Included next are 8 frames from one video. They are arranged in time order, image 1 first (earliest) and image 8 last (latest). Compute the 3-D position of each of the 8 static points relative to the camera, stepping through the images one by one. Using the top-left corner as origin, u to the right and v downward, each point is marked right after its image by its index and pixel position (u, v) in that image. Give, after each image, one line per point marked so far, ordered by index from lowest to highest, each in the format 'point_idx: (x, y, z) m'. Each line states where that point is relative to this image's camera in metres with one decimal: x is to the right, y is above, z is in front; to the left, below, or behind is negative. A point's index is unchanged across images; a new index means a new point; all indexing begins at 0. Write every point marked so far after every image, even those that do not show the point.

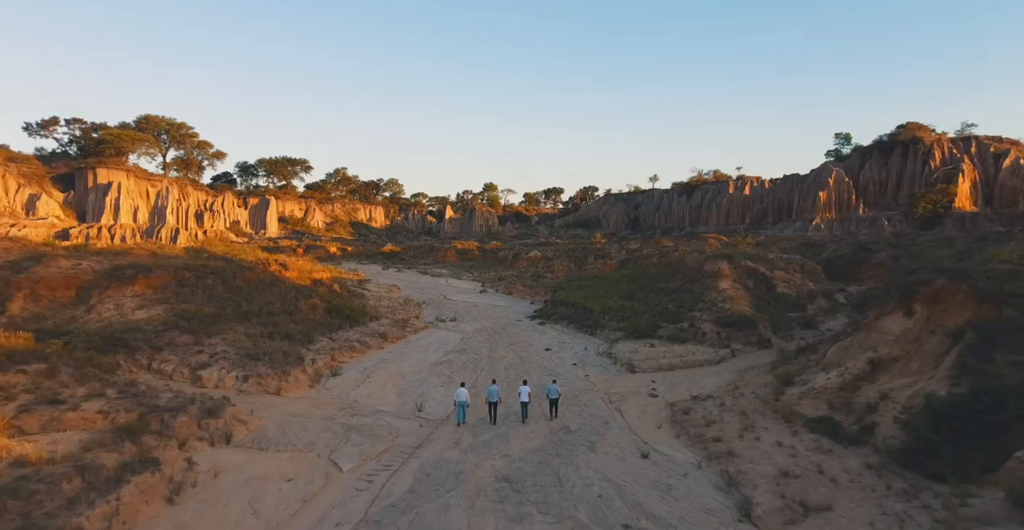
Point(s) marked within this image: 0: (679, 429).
0: (+4.8, -4.7, +15.5) m
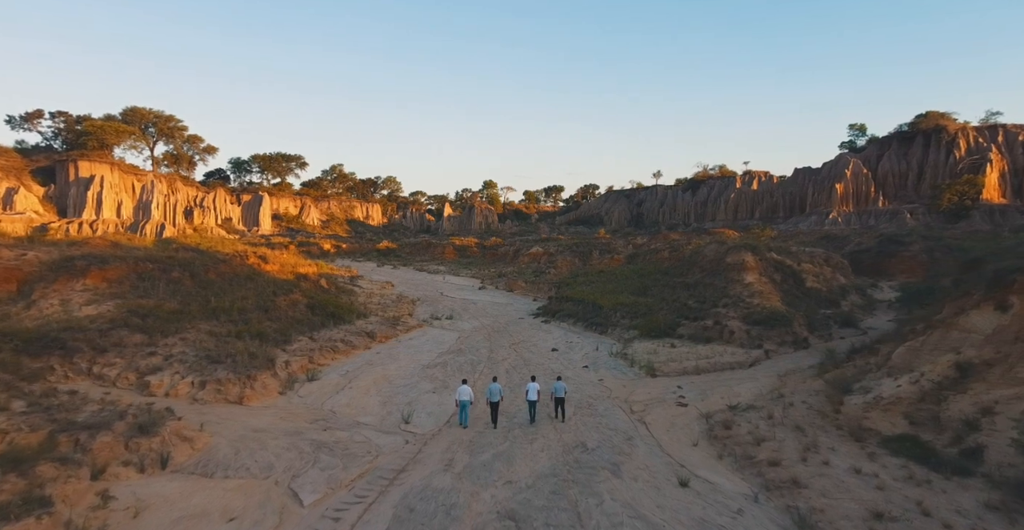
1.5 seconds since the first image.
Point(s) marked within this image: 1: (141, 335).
0: (+4.9, -4.3, +12.7) m
1: (-12.6, -2.4, +18.3) m
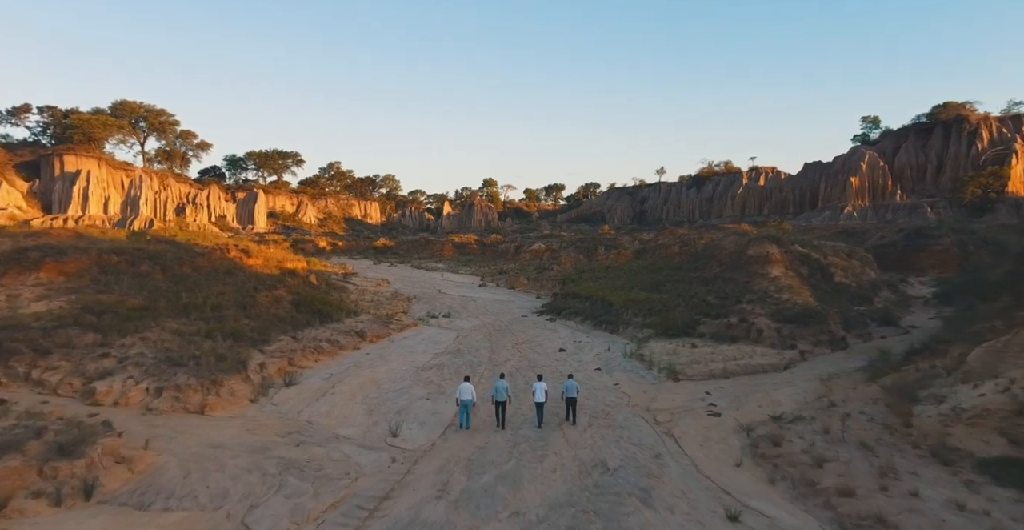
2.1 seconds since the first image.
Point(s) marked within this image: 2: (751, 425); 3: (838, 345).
0: (+5.0, -4.0, +10.5) m
1: (-12.5, -2.0, +16.0) m
2: (+5.6, -3.7, +12.6) m
3: (+11.2, -2.8, +18.5) m
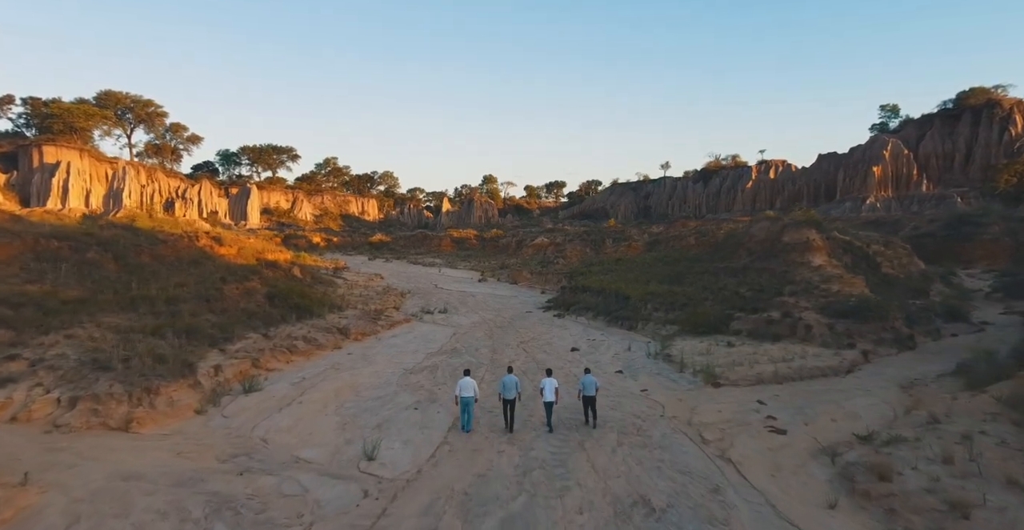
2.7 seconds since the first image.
0: (+5.2, -3.5, +7.5) m
1: (-12.3, -1.6, +13.1) m
2: (+5.8, -3.3, +9.7) m
3: (+11.4, -2.3, +15.6) m
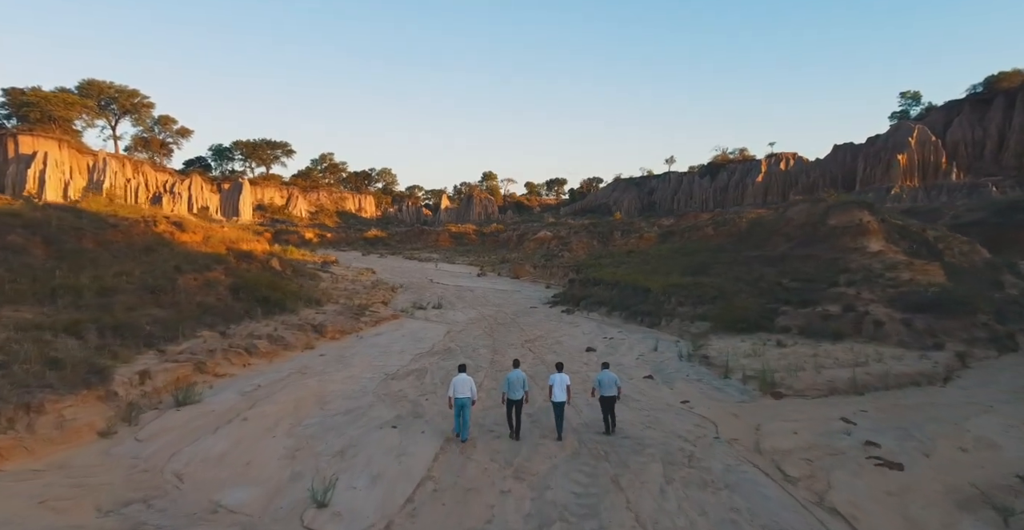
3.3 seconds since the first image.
0: (+5.3, -3.0, +4.5) m
1: (-12.2, -1.1, +10.1) m
2: (+5.9, -2.8, +6.6) m
3: (+11.5, -1.8, +12.6) m
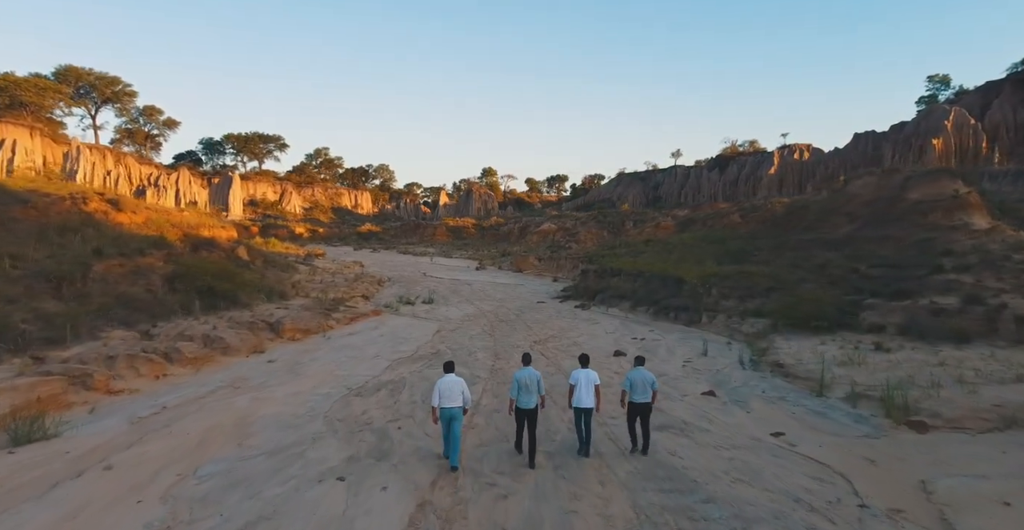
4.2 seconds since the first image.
0: (+5.5, -2.6, +0.9) m
1: (-12.0, -0.7, +6.4) m
2: (+6.0, -2.3, +3.0) m
3: (+11.6, -1.4, +8.9) m
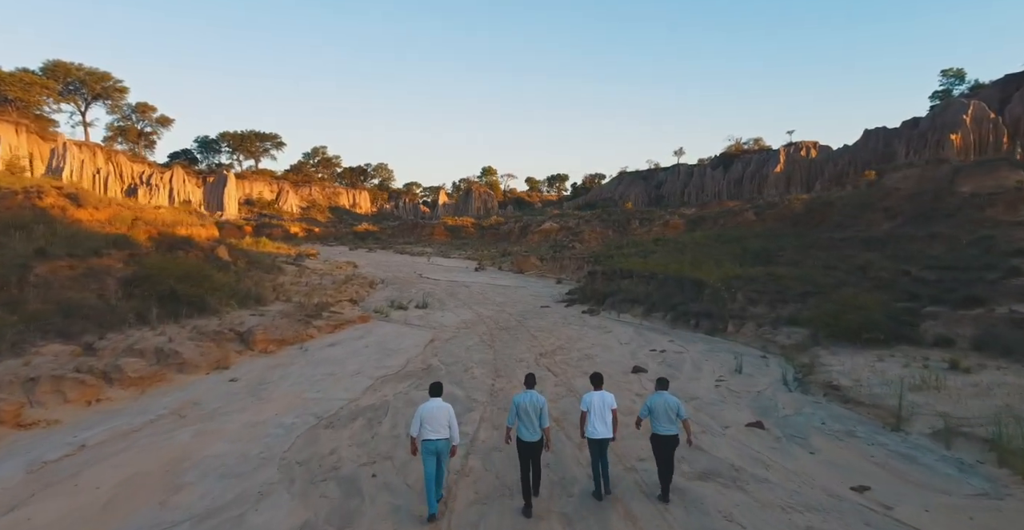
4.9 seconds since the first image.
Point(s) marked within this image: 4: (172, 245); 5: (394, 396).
0: (+5.5, -2.6, -0.9) m
1: (-12.0, -0.7, +4.7) m
2: (+6.1, -2.4, +1.2) m
3: (+11.7, -1.4, +7.2) m
4: (-11.9, +0.7, +18.7) m
5: (-2.2, -2.4, +9.6) m
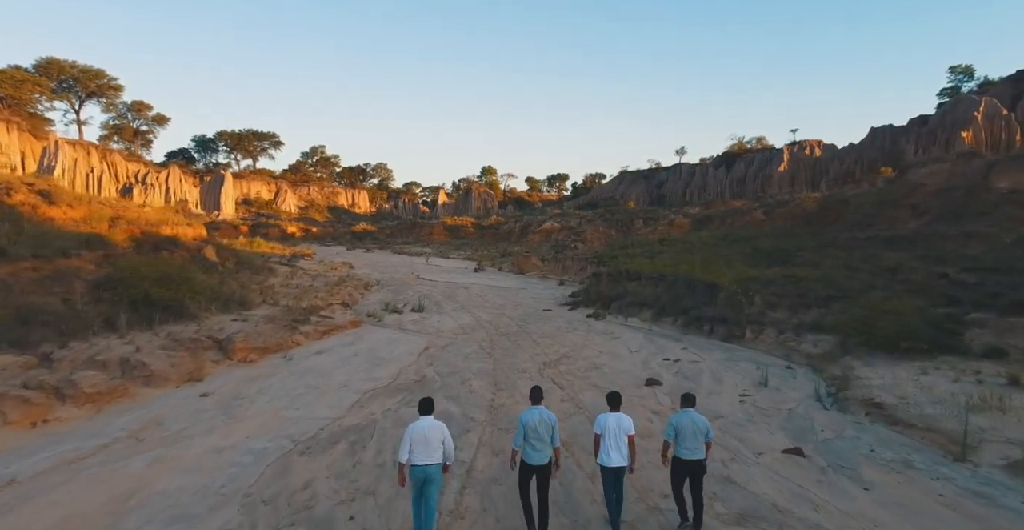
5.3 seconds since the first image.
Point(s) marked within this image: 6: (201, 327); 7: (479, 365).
0: (+5.6, -2.7, -1.9) m
1: (-11.9, -0.7, +3.6) m
2: (+6.1, -2.4, +0.2) m
3: (+11.7, -1.4, +6.2) m
4: (-11.9, +0.6, +17.7) m
5: (-2.1, -2.4, +8.6) m
6: (-7.2, -1.4, +12.6) m
7: (-0.7, -2.2, +11.6) m
